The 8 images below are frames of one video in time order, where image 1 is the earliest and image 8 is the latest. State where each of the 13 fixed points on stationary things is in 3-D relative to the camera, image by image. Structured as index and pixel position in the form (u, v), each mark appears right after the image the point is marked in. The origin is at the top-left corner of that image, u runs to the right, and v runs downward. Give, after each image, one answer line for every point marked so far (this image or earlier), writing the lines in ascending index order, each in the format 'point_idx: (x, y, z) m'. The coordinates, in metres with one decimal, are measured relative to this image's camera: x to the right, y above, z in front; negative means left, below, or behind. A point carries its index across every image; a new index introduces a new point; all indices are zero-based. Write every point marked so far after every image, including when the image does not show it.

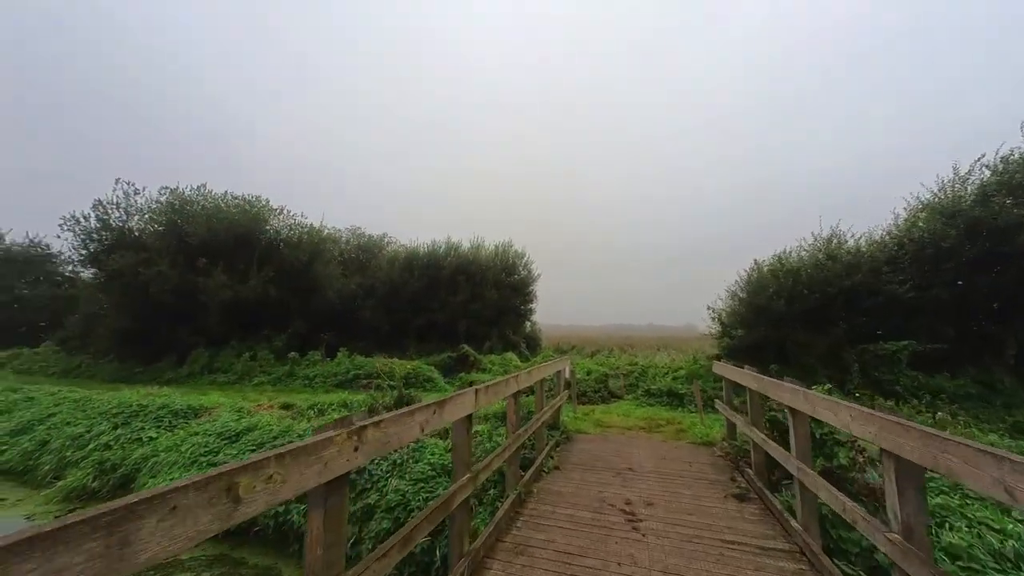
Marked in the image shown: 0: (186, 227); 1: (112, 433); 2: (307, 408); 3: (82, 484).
0: (-14.9, +2.8, +16.4) m
1: (-8.7, -3.1, +7.8) m
2: (-5.1, -3.0, +9.0) m
3: (-8.1, -3.7, +6.7) m
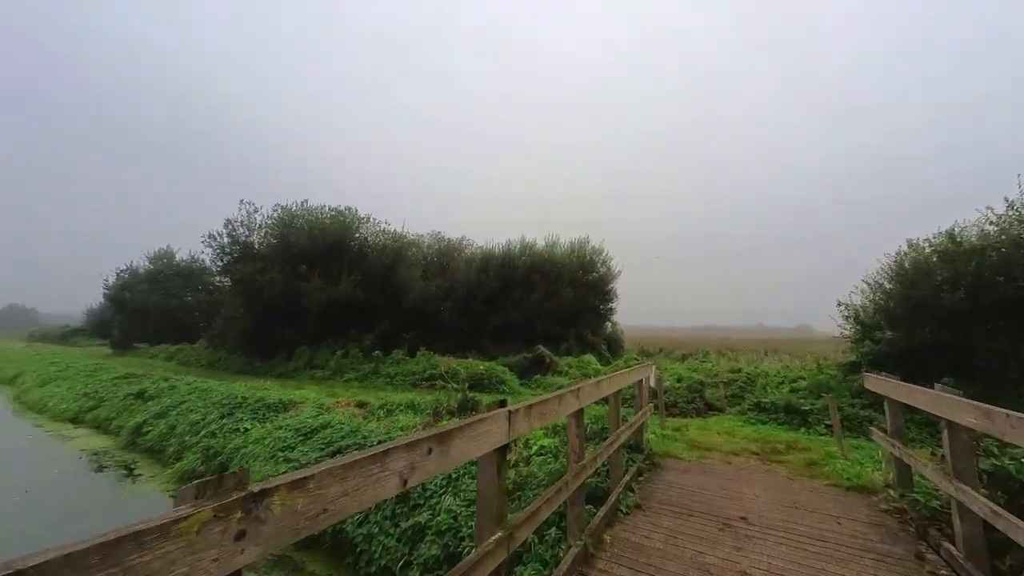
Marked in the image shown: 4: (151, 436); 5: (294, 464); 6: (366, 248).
0: (-11.4, +2.6, +18.5) m
1: (-7.1, -3.2, +8.7) m
2: (-3.3, -3.0, +9.0) m
3: (-6.7, -3.7, +7.5) m
4: (-9.2, -3.7, +9.1) m
5: (-3.8, -3.1, +6.3) m
6: (-8.0, +2.1, +19.8) m
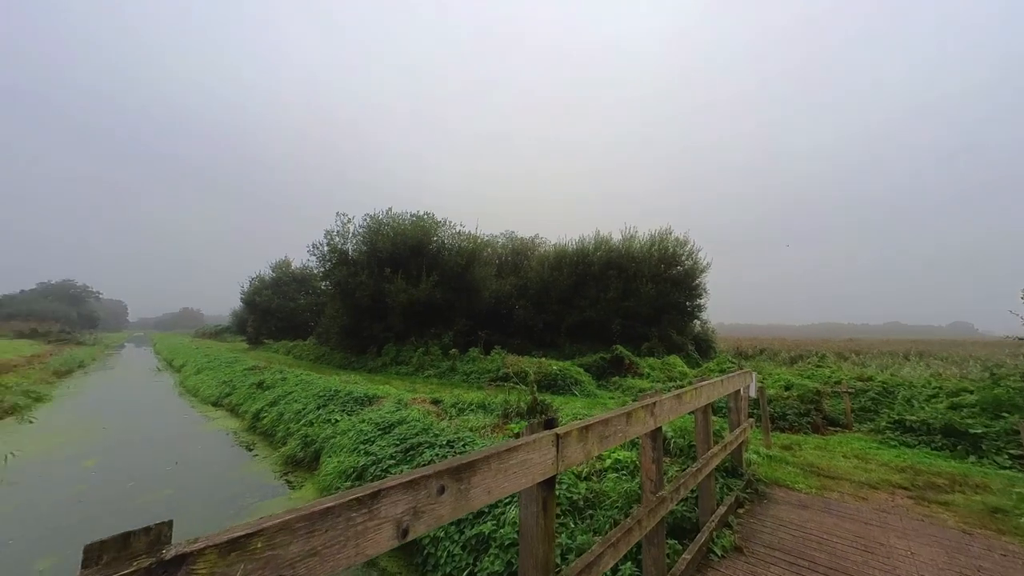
0: (-7.5, +2.5, +20.1) m
1: (-5.2, -3.3, +9.6) m
2: (-1.5, -3.0, +9.2) m
3: (-5.1, -3.8, +8.4) m
4: (-7.2, -3.9, +10.5) m
5: (-2.5, -3.1, +6.6) m
6: (-4.0, +2.1, +20.7) m
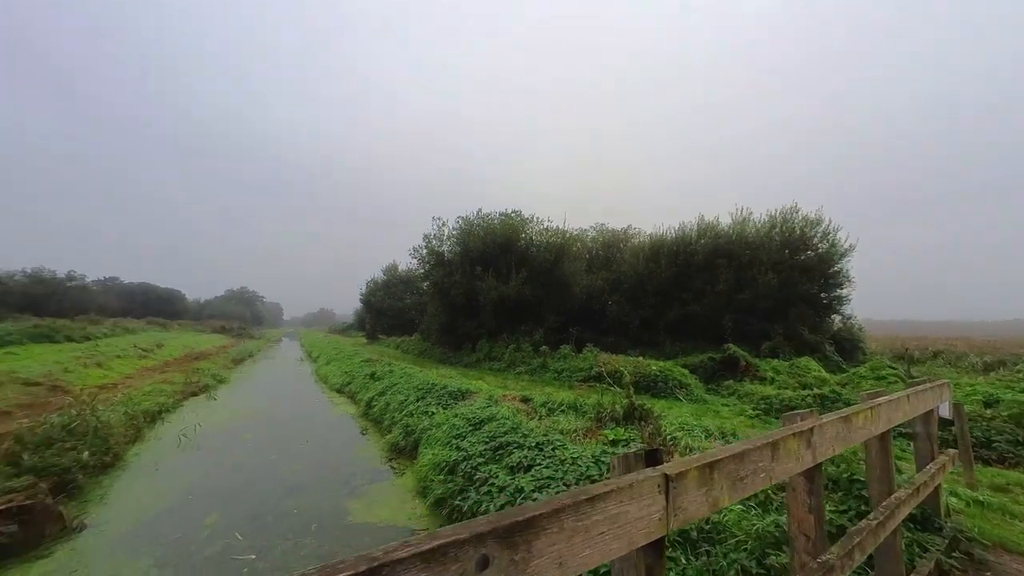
0: (-2.5, +2.6, +20.9) m
1: (-2.7, -3.3, +10.2) m
2: (+0.8, -2.9, +8.8) m
3: (-2.9, -3.8, +9.0) m
4: (-4.4, -3.9, +11.6) m
5: (-0.9, -3.0, +6.6) m
6: (+1.1, +2.3, +20.6) m
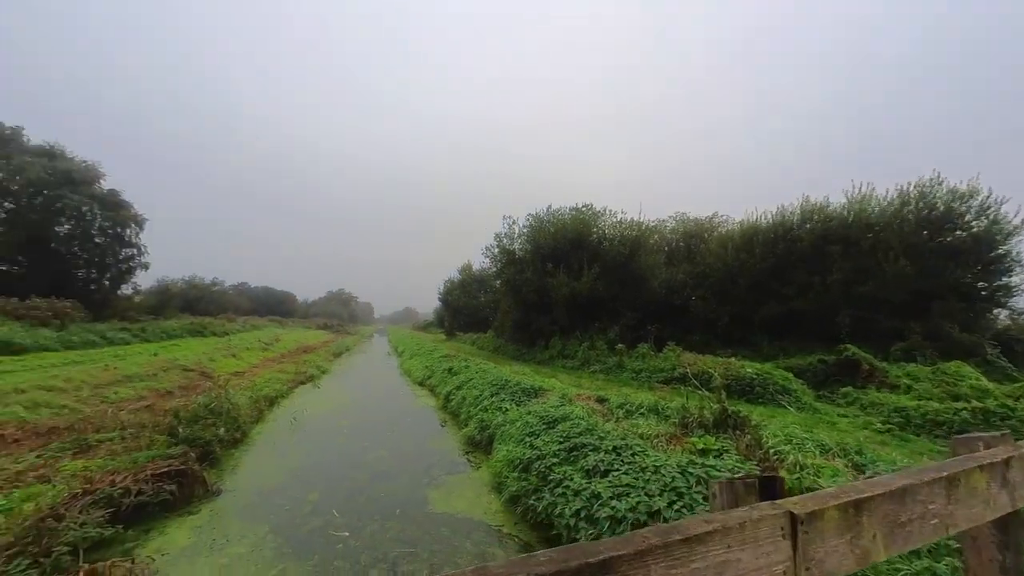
0: (+1.5, +2.8, +20.8) m
1: (-0.6, -3.2, +10.4) m
2: (+2.5, -2.8, +8.4) m
3: (-1.1, -3.7, +9.2) m
4: (-2.0, -3.8, +12.0) m
5: (+0.4, -2.9, +6.5) m
6: (+5.0, +2.5, +19.8) m
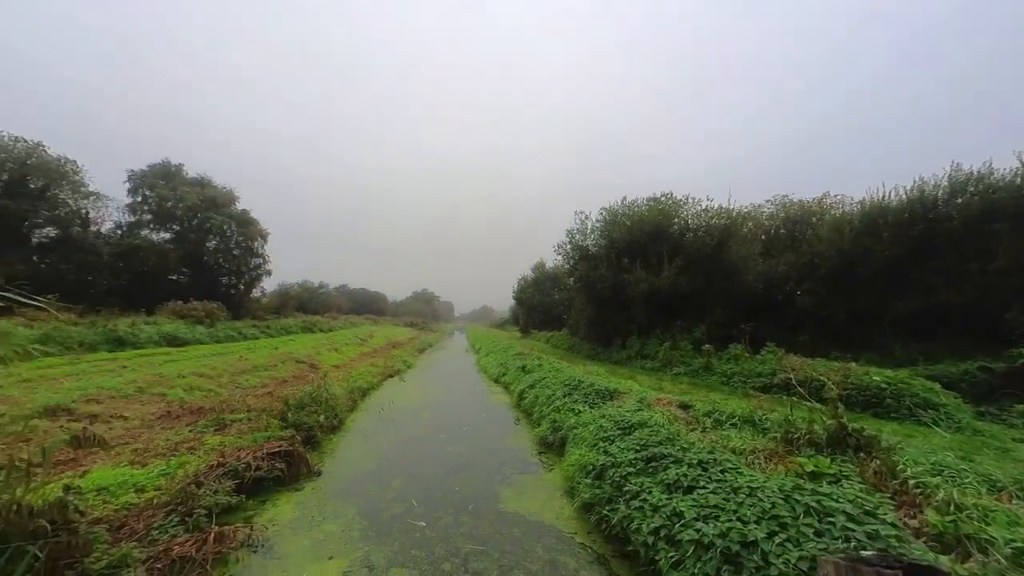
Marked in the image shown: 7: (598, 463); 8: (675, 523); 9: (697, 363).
0: (+5.6, +2.9, +19.9) m
1: (+1.4, -3.1, +10.2) m
2: (+4.1, -2.7, +7.5) m
3: (+0.8, -3.7, +9.1) m
4: (+0.4, -3.8, +12.0) m
5: (+1.7, -2.9, +6.1) m
6: (+8.7, +2.8, +18.2) m
7: (+1.5, -3.0, +6.2) m
8: (+1.9, -2.8, +4.3) m
9: (+7.0, -2.9, +13.8) m
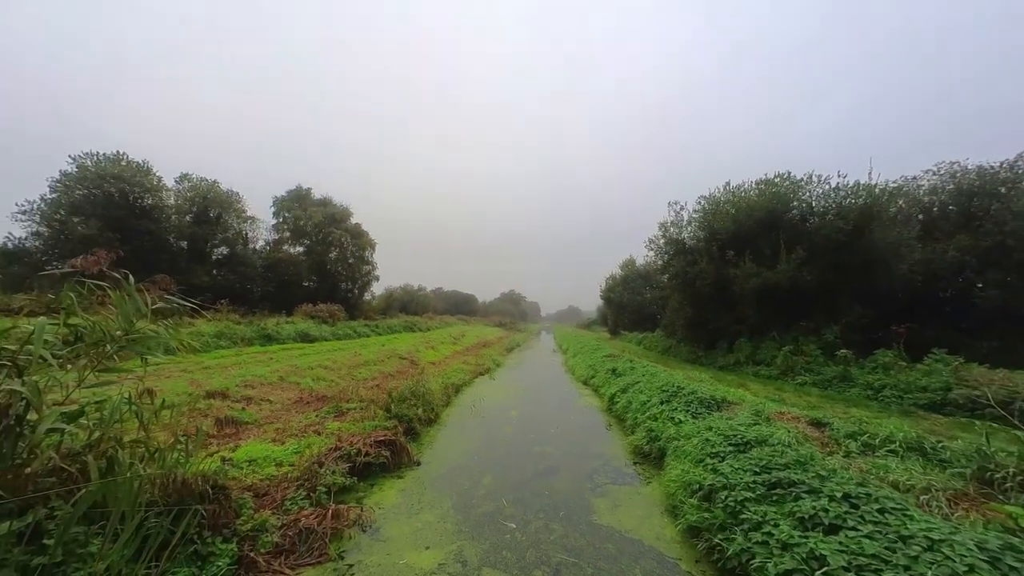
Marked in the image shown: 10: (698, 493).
0: (+10.0, +3.1, +17.8) m
1: (+3.8, -3.1, +9.3) m
2: (+5.7, -2.5, +6.1) m
3: (+3.0, -3.6, +8.4) m
4: (+3.3, -3.7, +11.4) m
5: (+3.1, -2.8, +5.3) m
6: (+12.7, +3.0, +15.4) m
7: (+2.9, -2.9, +5.4) m
8: (+2.9, -2.7, +3.5) m
9: (+10.1, -2.7, +11.5) m
10: (+2.8, -3.1, +5.4) m
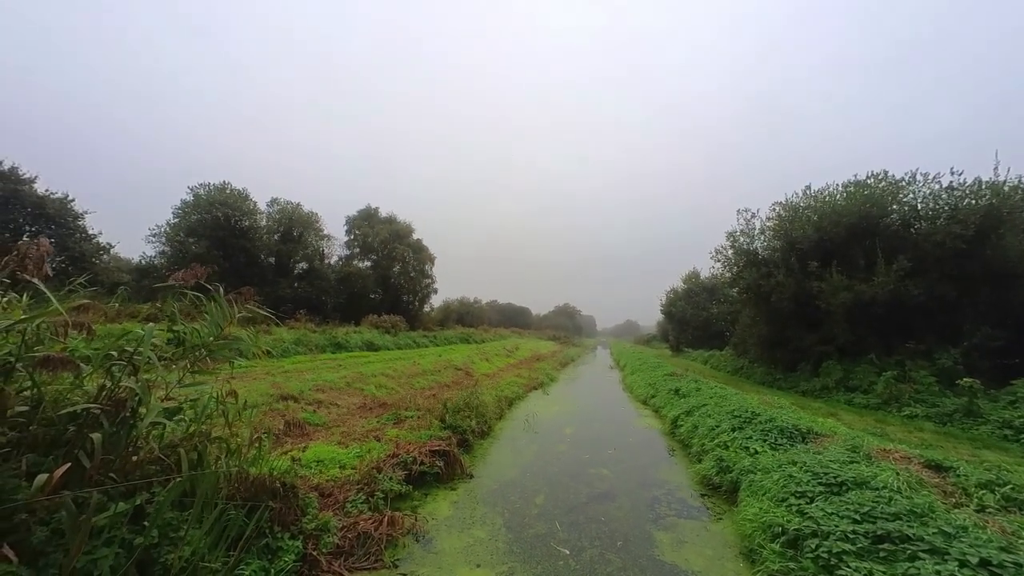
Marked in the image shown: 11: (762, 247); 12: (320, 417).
0: (+12.5, +2.5, +16.1) m
1: (+5.1, -3.4, +8.4) m
2: (+6.6, -2.8, +5.0) m
3: (+4.1, -3.9, +7.7) m
4: (+4.9, -4.1, +10.5) m
5: (+3.8, -3.0, +4.6) m
6: (+14.8, +2.4, +13.3) m
7: (+3.6, -3.1, +4.7) m
8: (+3.4, -2.9, +2.8) m
9: (+11.7, -3.1, +9.7) m
10: (+3.5, -3.3, +4.7) m
11: (+12.4, +2.0, +17.8) m
12: (-4.7, -3.2, +8.8) m
